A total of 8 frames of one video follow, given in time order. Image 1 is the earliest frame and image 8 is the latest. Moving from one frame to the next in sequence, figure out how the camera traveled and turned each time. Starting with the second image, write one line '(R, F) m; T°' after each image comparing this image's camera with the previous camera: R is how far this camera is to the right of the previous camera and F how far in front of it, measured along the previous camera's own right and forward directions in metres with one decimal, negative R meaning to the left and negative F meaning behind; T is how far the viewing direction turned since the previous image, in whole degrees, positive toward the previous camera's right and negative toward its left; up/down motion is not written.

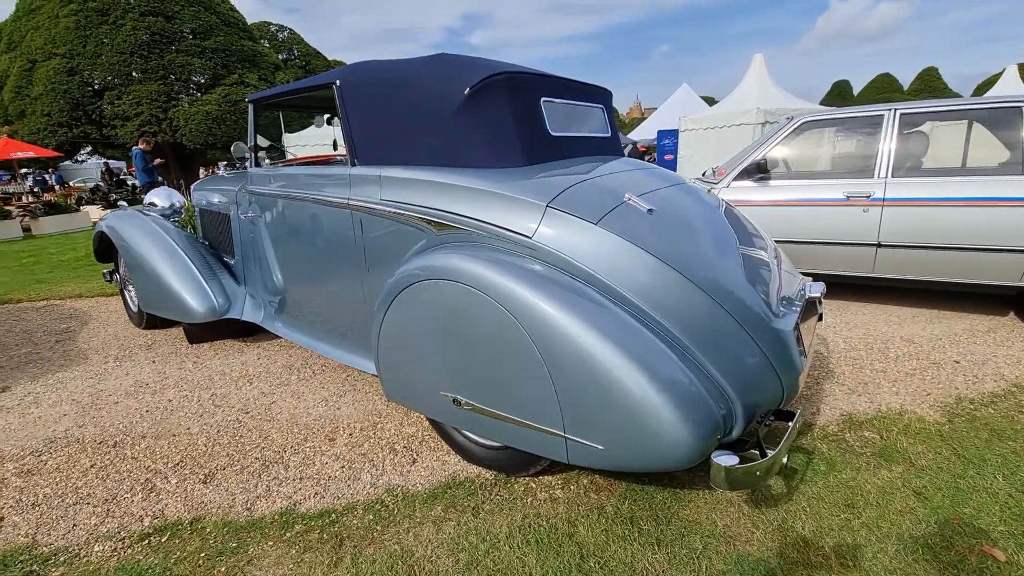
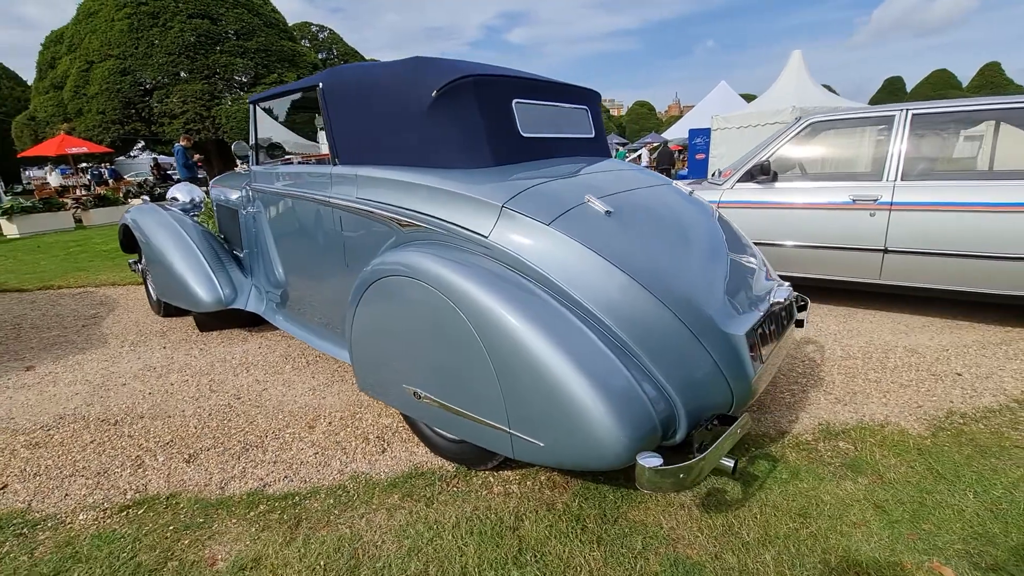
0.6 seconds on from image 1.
(+0.3, 0.0) m; -4°
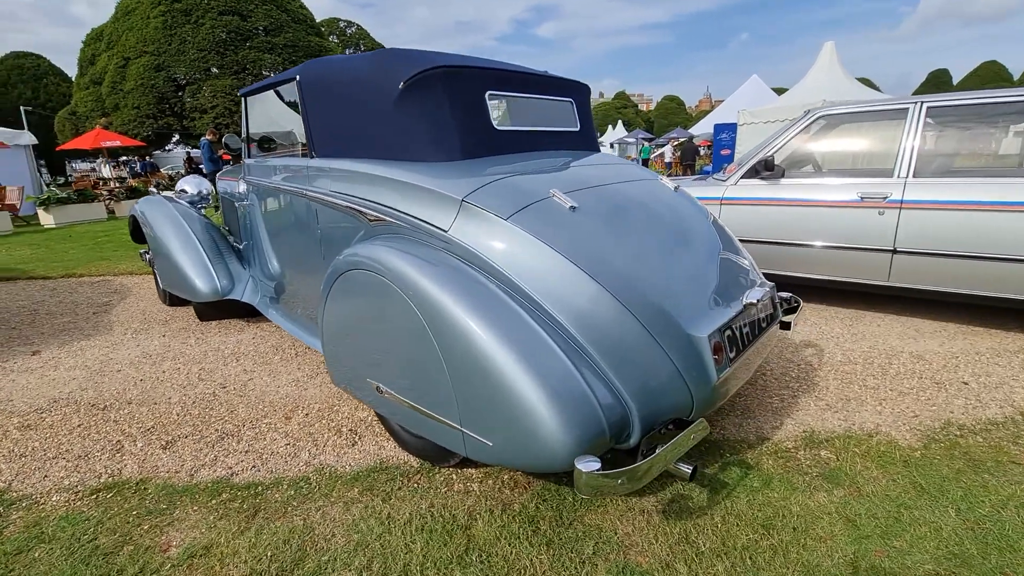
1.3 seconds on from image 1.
(+0.3, 0.0) m; -3°
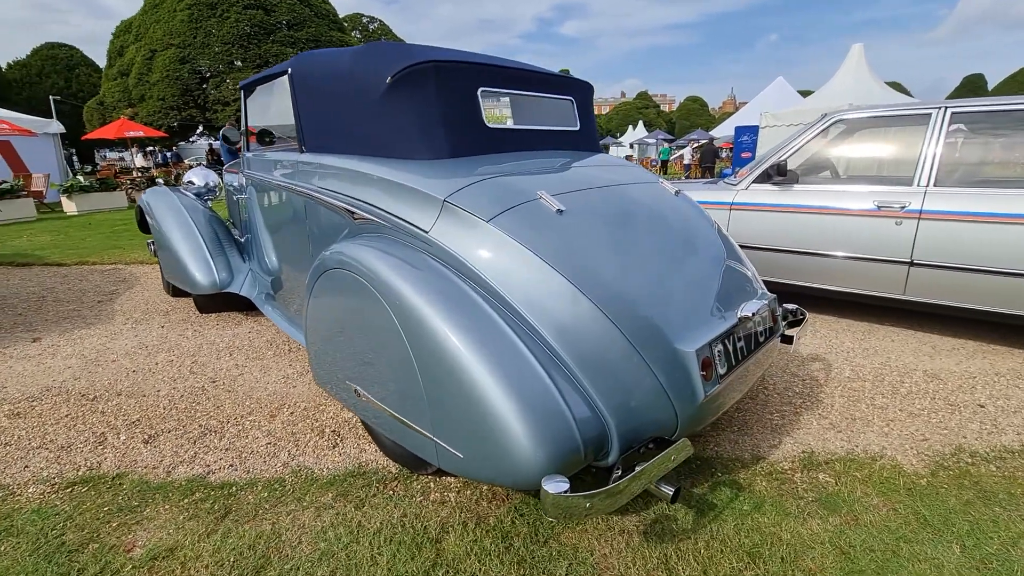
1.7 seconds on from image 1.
(+0.1, +0.1) m; -2°
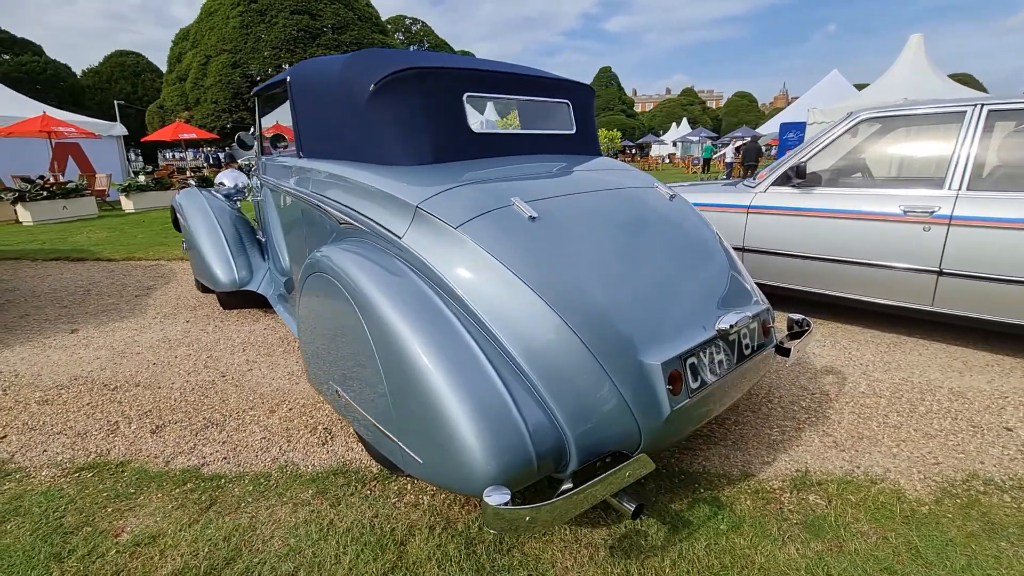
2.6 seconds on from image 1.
(+0.3, 0.0) m; -5°
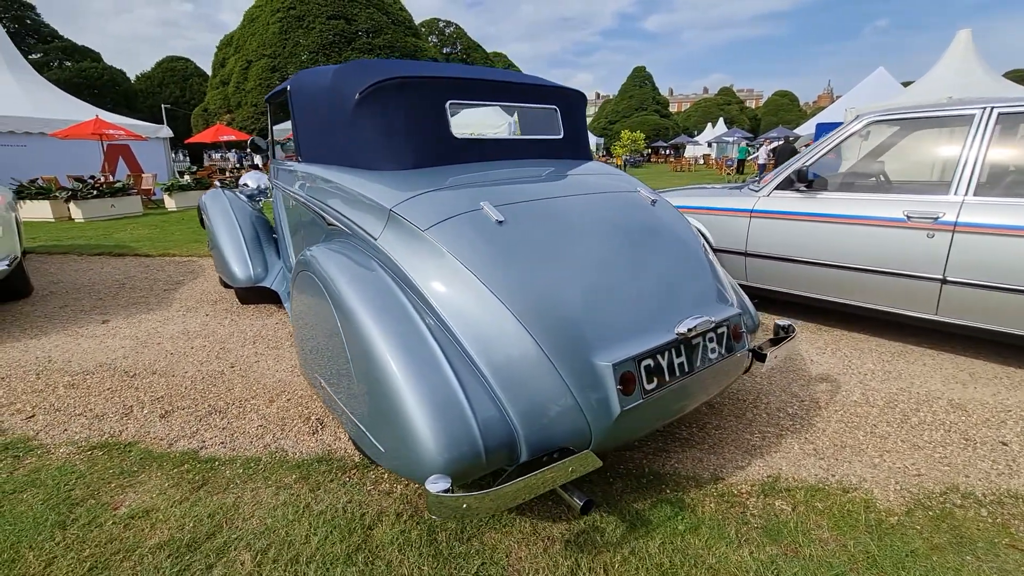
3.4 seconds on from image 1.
(+0.3, -0.1) m; -4°
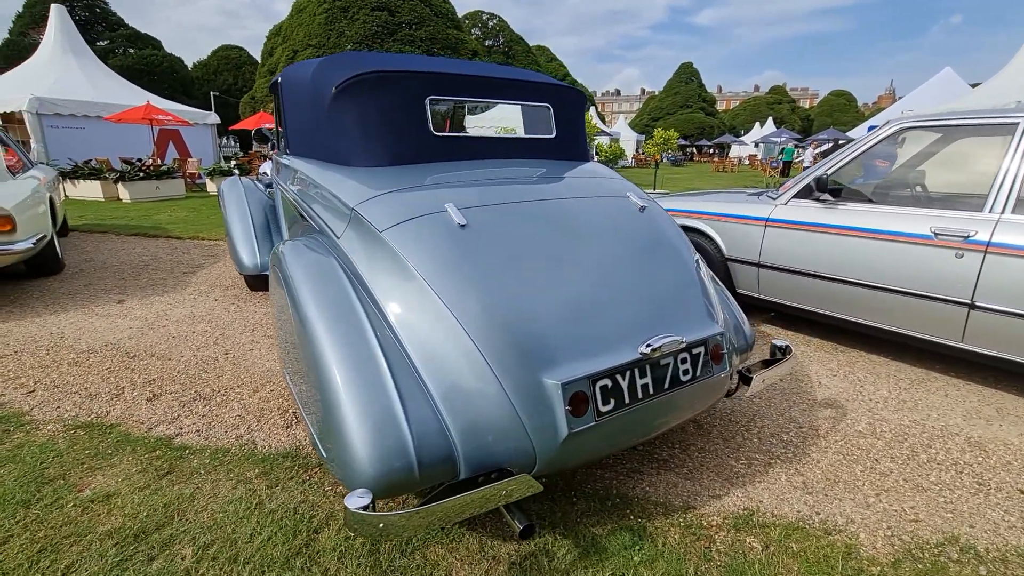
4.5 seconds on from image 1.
(+0.3, +0.1) m; -4°
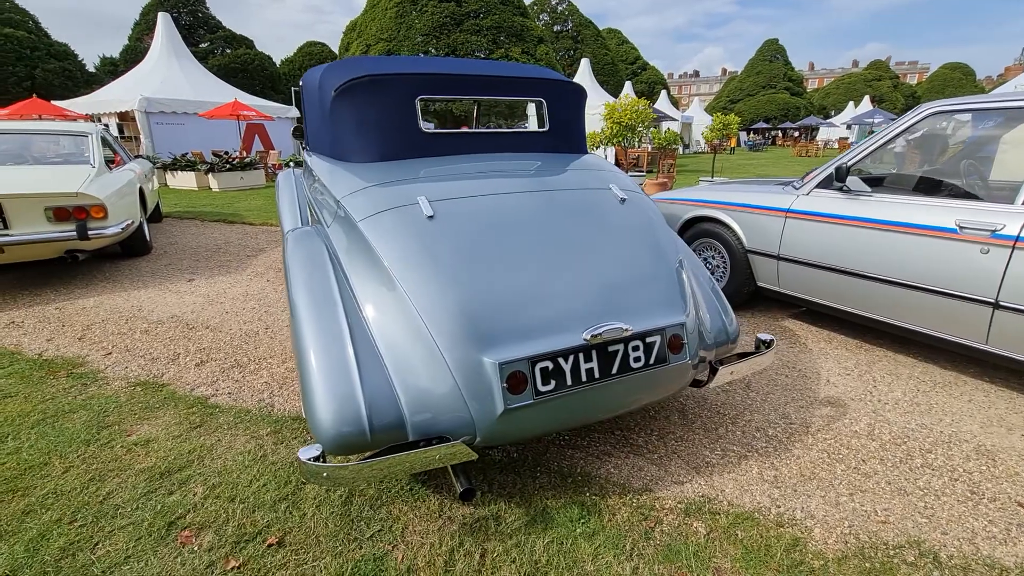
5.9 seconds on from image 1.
(+0.4, -0.1) m; -8°
